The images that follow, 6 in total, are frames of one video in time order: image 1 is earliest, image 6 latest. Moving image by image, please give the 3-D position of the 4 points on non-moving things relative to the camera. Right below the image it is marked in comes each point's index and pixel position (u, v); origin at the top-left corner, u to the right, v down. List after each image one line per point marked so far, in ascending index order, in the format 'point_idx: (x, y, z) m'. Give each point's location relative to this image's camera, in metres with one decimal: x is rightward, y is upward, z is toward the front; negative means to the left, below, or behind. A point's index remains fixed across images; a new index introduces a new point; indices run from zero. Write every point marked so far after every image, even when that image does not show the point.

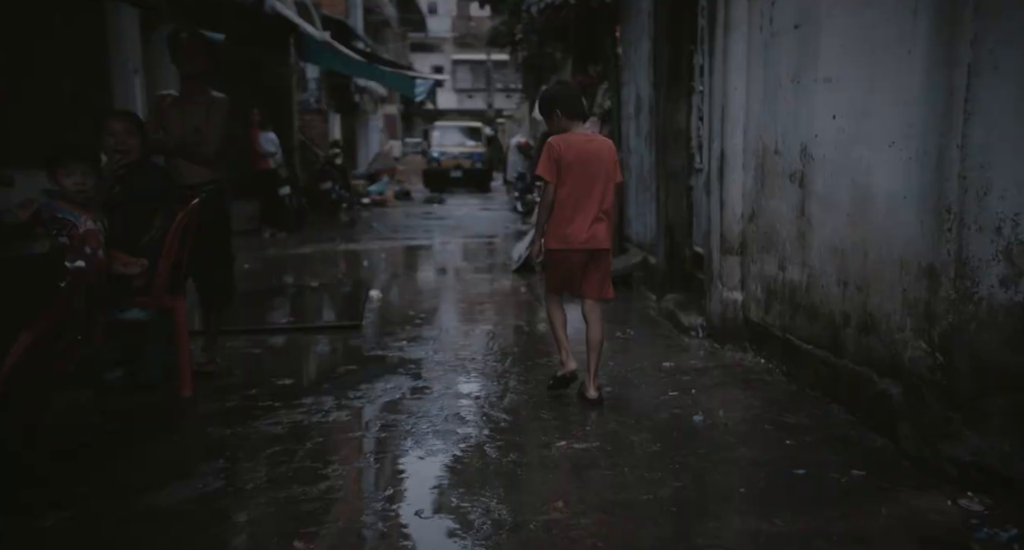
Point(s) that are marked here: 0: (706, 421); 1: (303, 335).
0: (+0.8, -0.6, +4.4) m
1: (-1.4, -0.4, +7.2) m
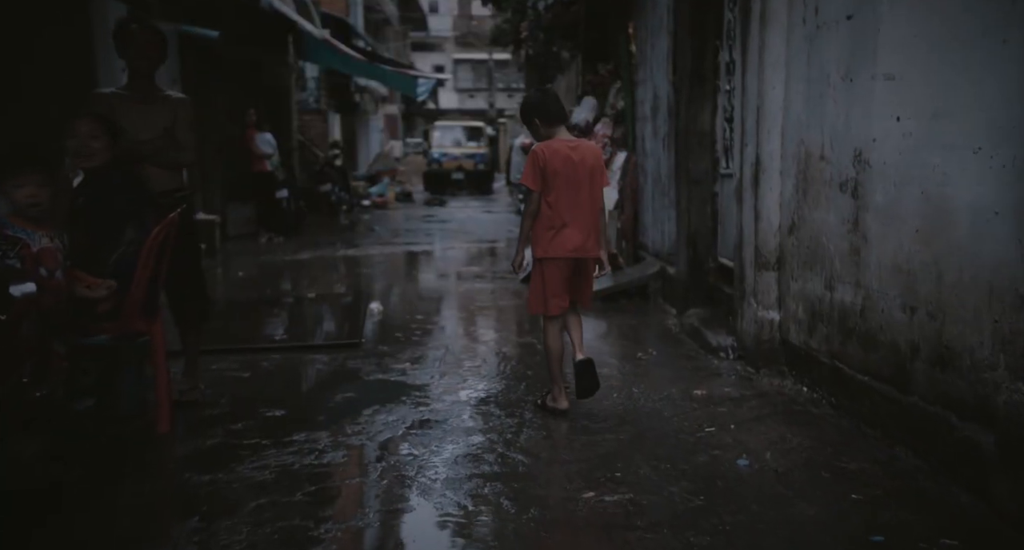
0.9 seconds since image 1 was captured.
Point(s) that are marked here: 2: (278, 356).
0: (+0.9, -0.7, +3.9) m
1: (-1.3, -0.5, +6.7) m
2: (-1.5, -0.5, +6.6) m
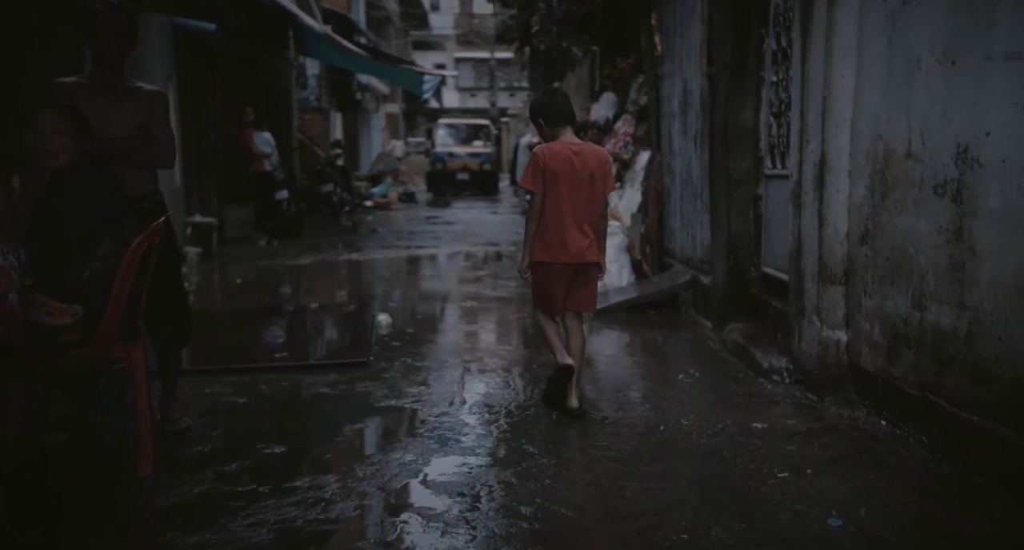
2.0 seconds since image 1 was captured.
0: (+1.0, -0.8, +3.2) m
1: (-1.2, -0.6, +6.0) m
2: (-1.3, -0.6, +6.0) m
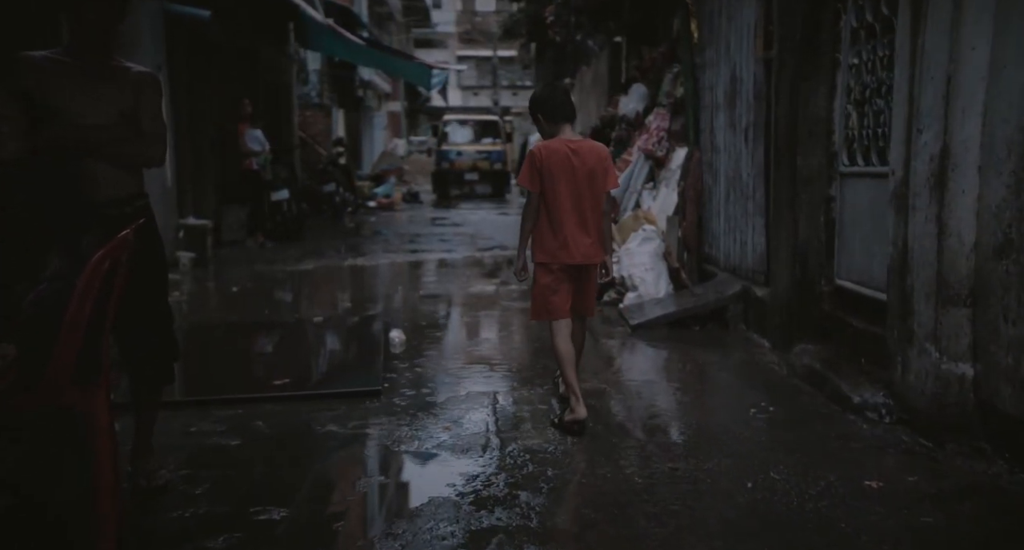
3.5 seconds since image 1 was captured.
0: (+1.2, -0.8, +2.4) m
1: (-1.0, -0.6, +5.1) m
2: (-1.1, -0.7, +5.1) m
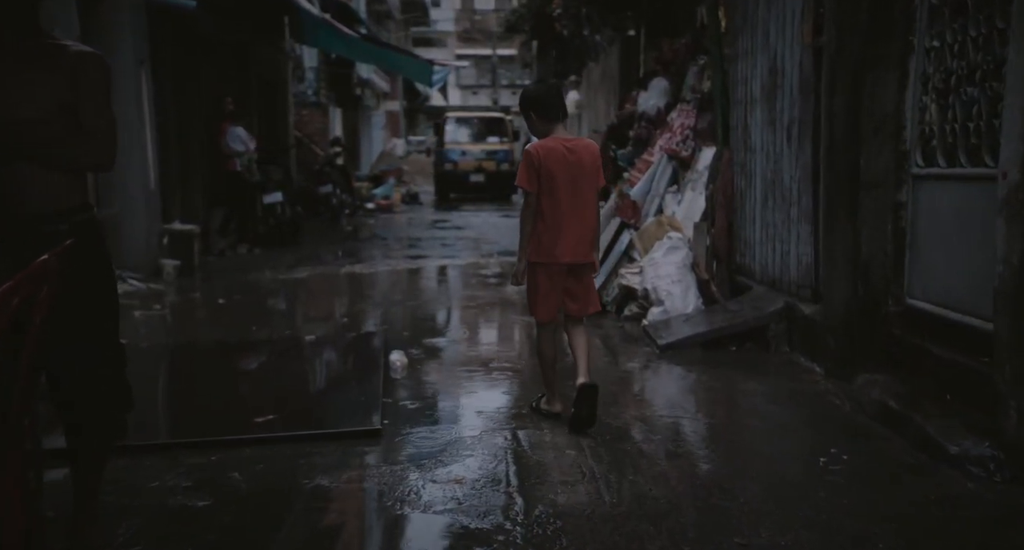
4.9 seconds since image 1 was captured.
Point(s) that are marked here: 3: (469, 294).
0: (+1.3, -0.9, +1.6) m
1: (-0.9, -0.7, +4.4) m
2: (-1.0, -0.7, +4.3) m
3: (-0.4, -0.2, +10.0) m
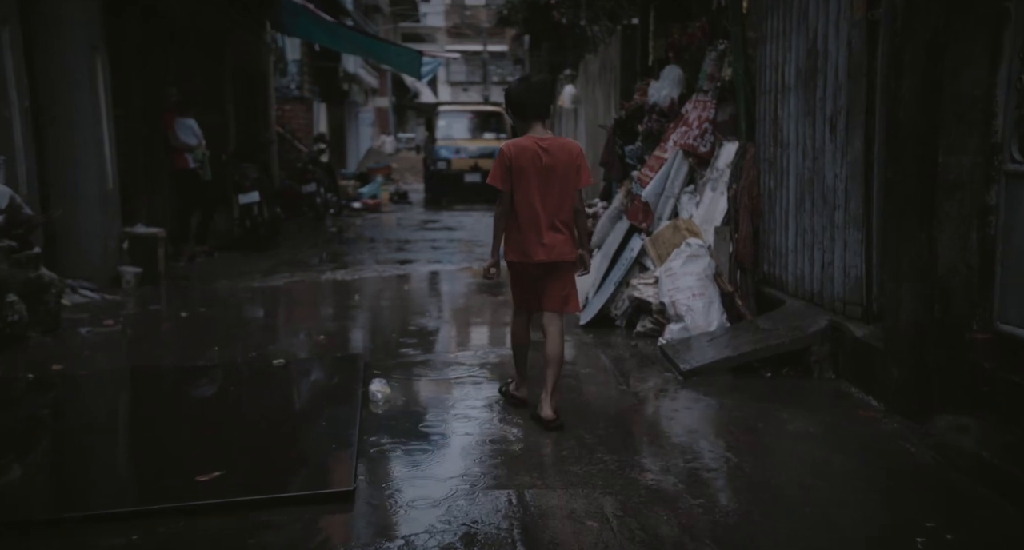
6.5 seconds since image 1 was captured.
0: (+1.3, -1.0, +0.7) m
1: (-0.9, -0.8, +3.4) m
2: (-1.0, -0.8, +3.4) m
3: (-0.4, -0.3, +9.1) m
